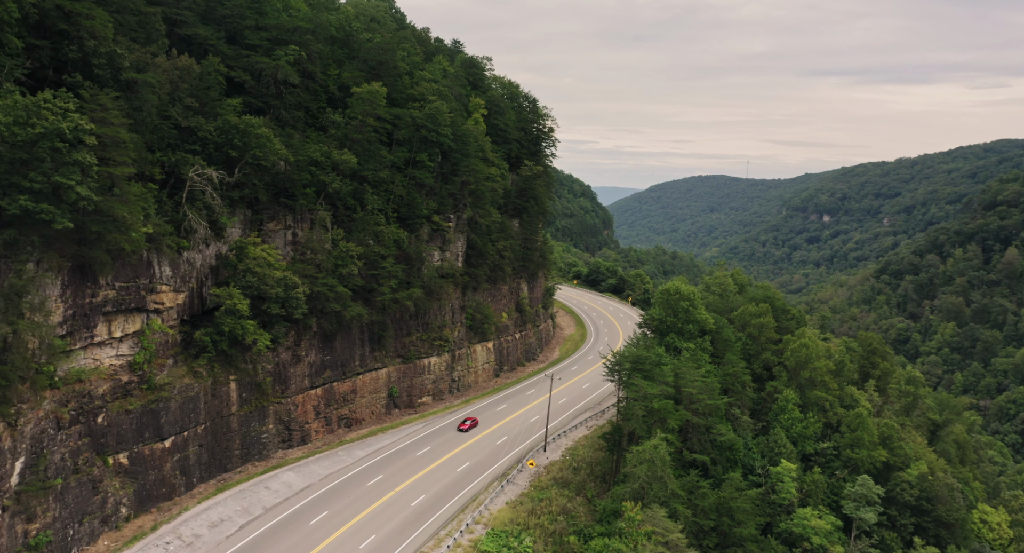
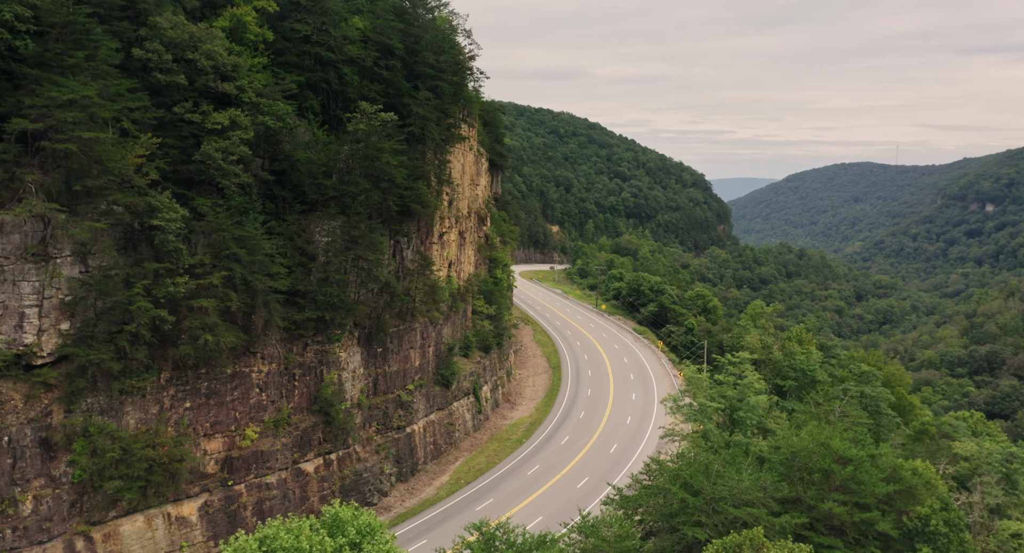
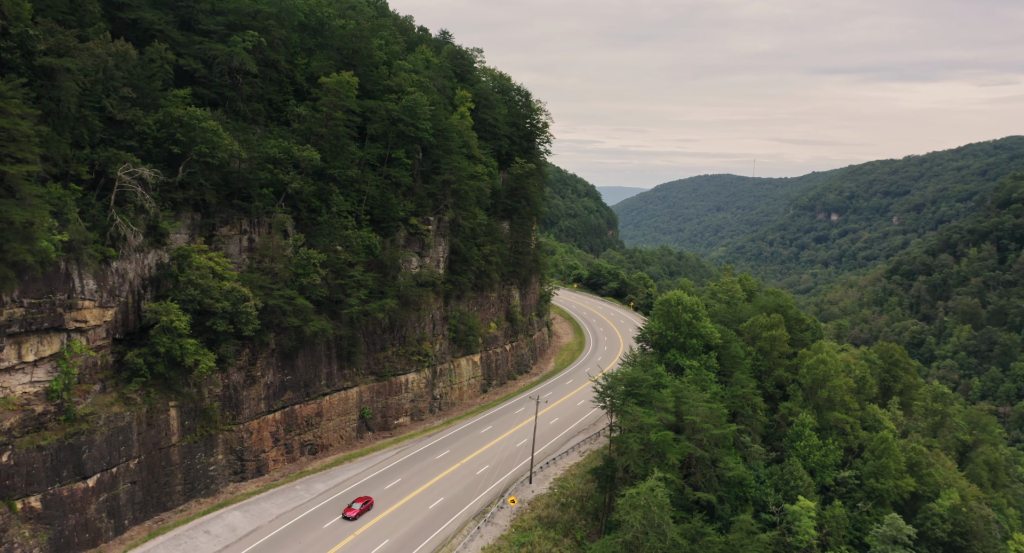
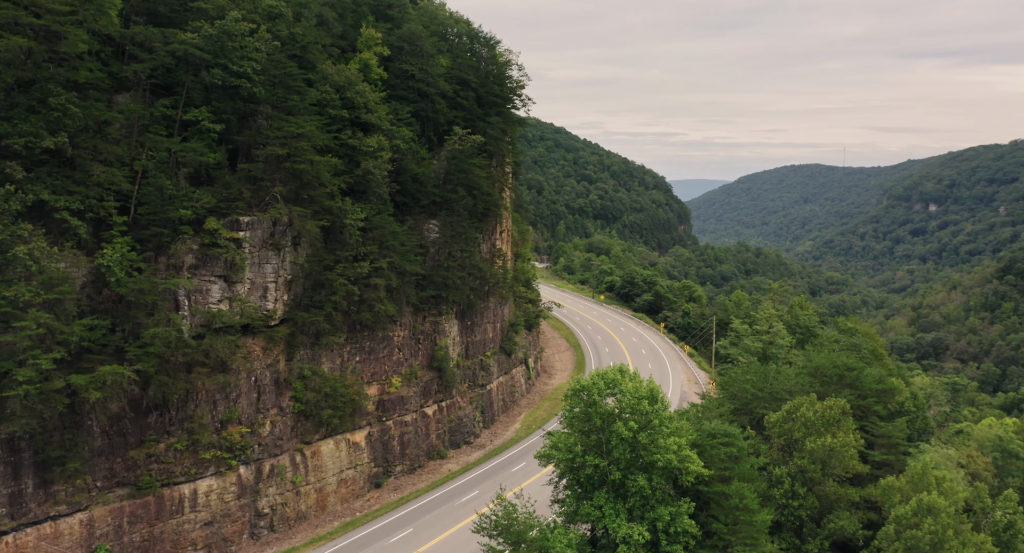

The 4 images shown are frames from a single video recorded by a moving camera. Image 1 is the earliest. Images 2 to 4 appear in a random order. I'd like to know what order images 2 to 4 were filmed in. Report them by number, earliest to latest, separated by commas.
3, 4, 2
